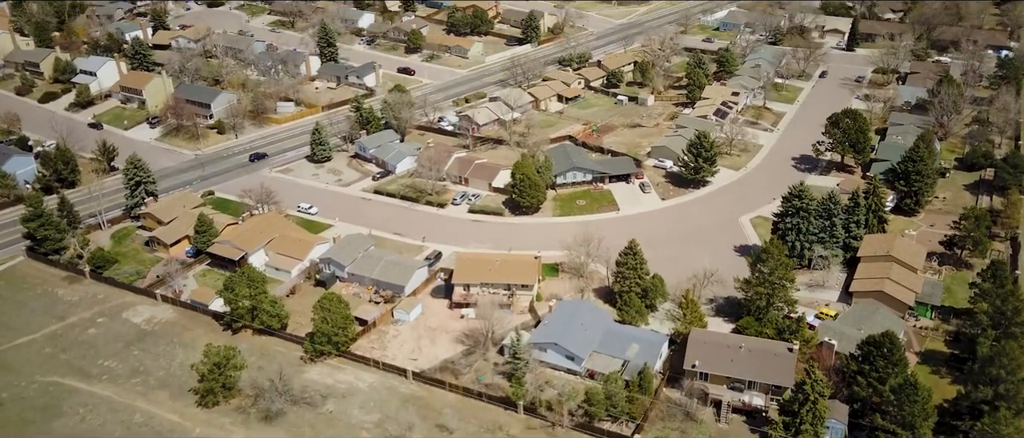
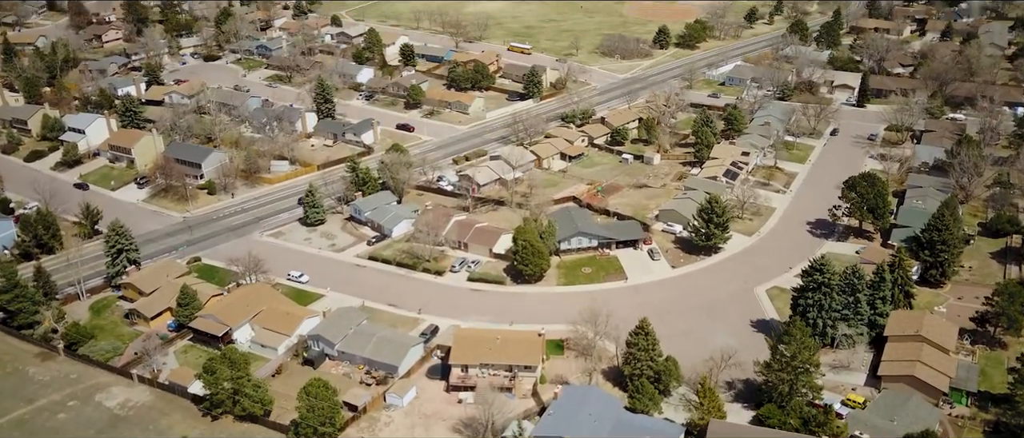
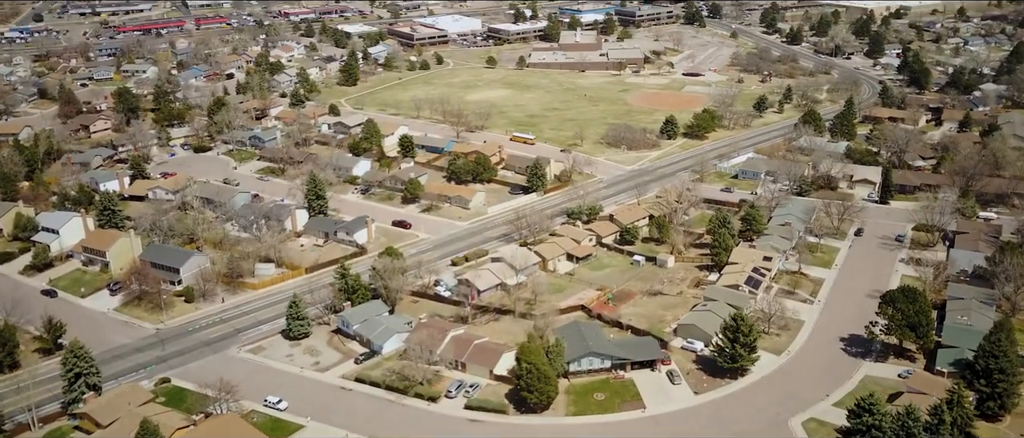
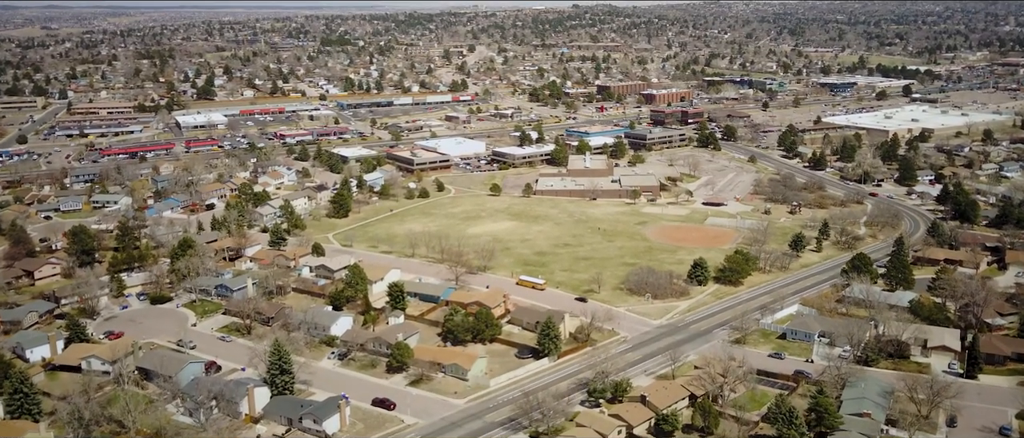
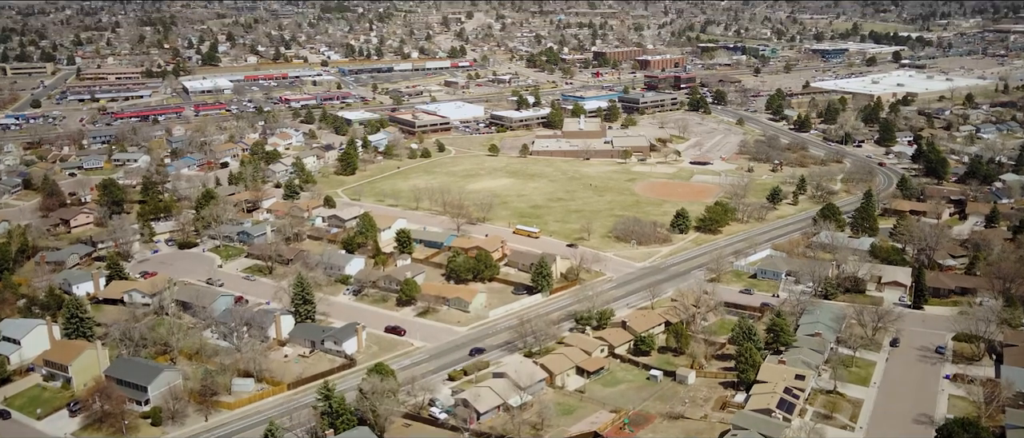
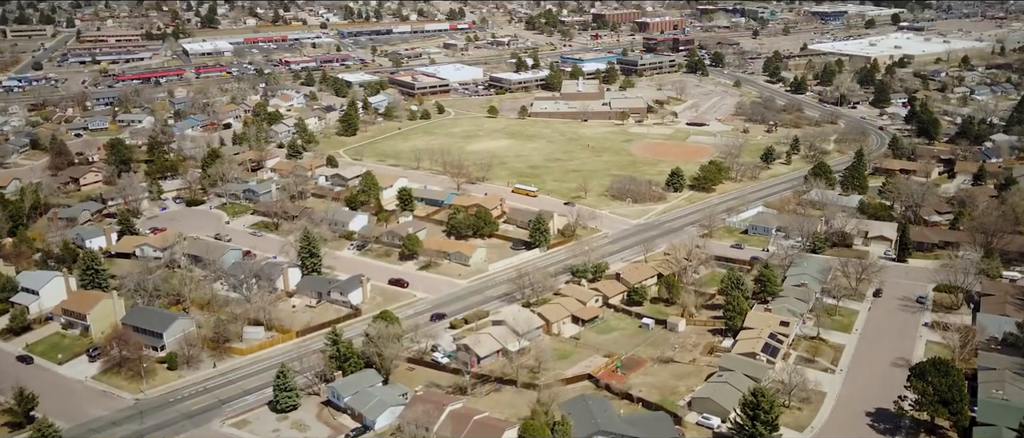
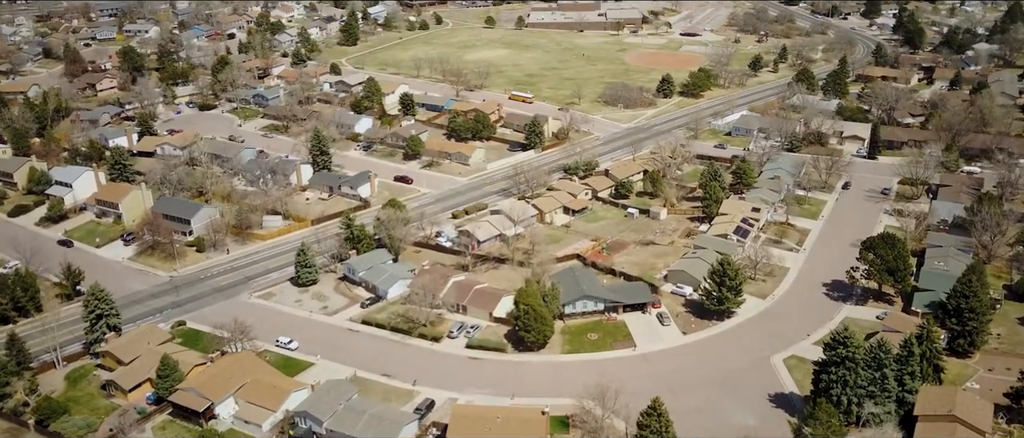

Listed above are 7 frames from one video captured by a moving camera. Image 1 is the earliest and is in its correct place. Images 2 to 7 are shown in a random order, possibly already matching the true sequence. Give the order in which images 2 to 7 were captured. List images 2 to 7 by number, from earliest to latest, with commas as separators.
2, 7, 3, 6, 5, 4
